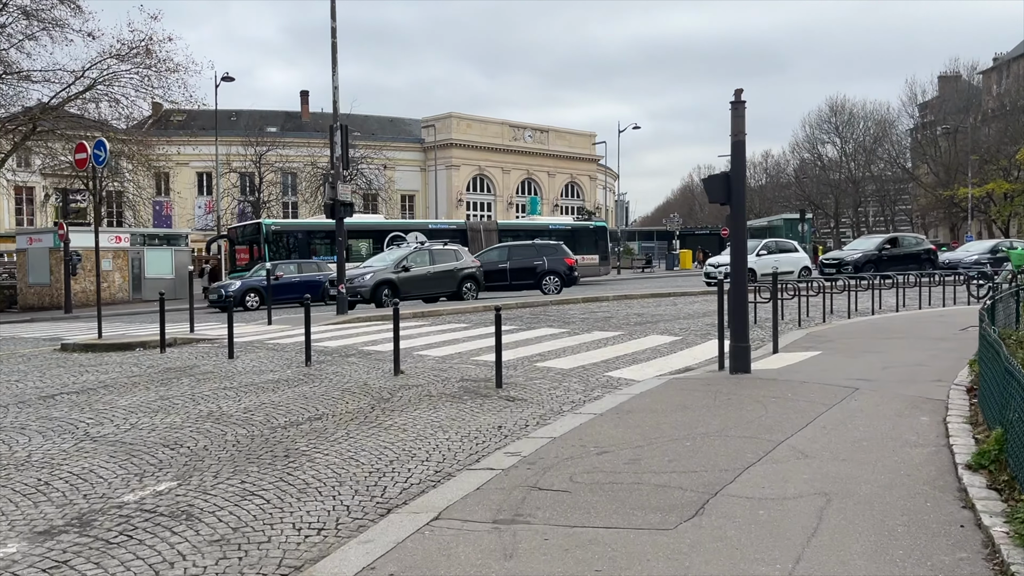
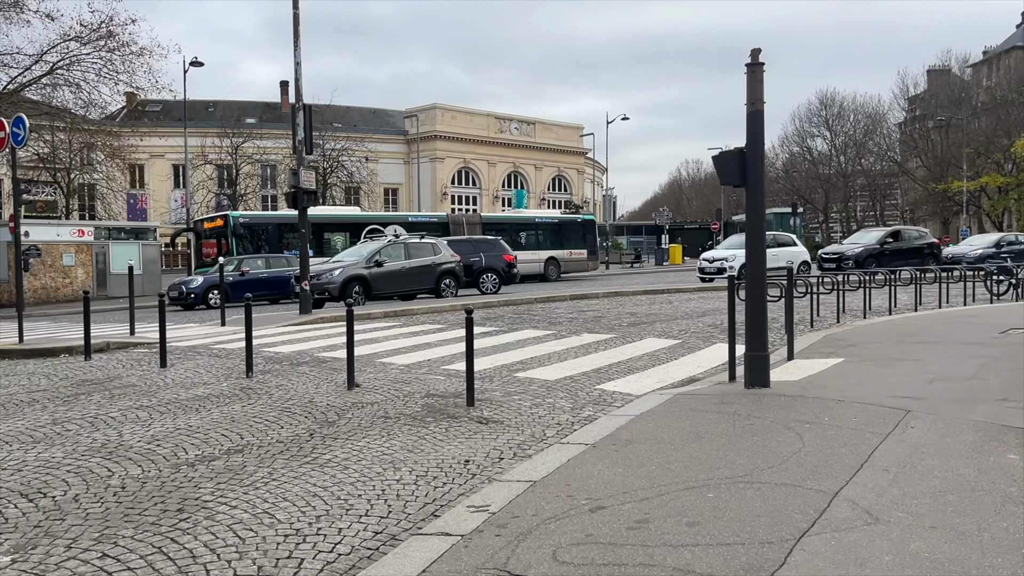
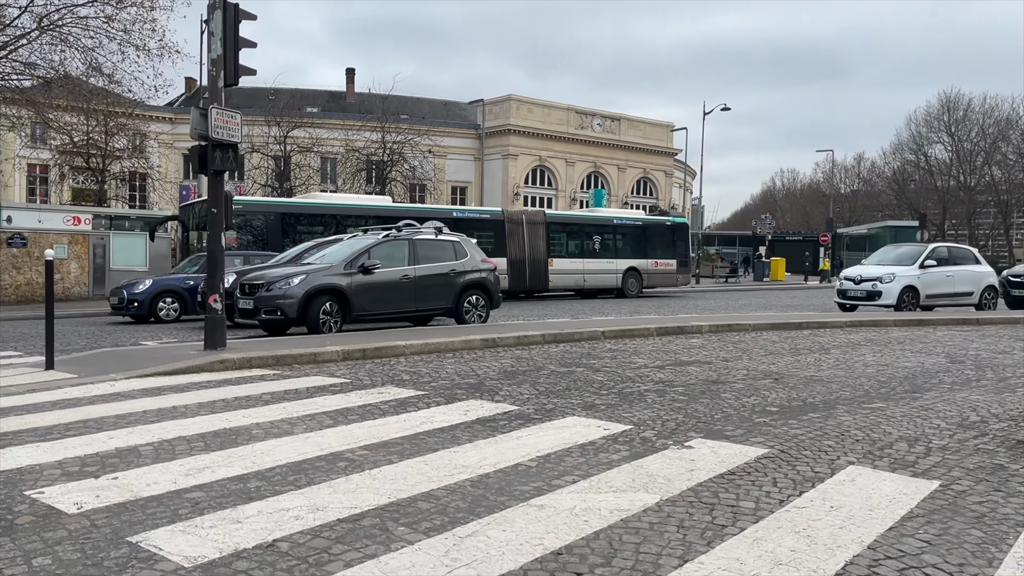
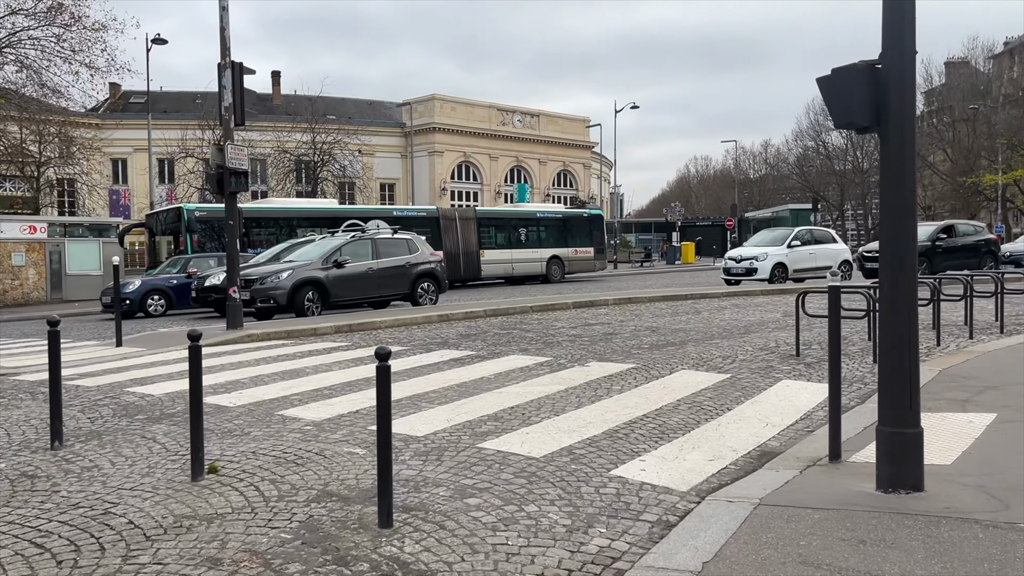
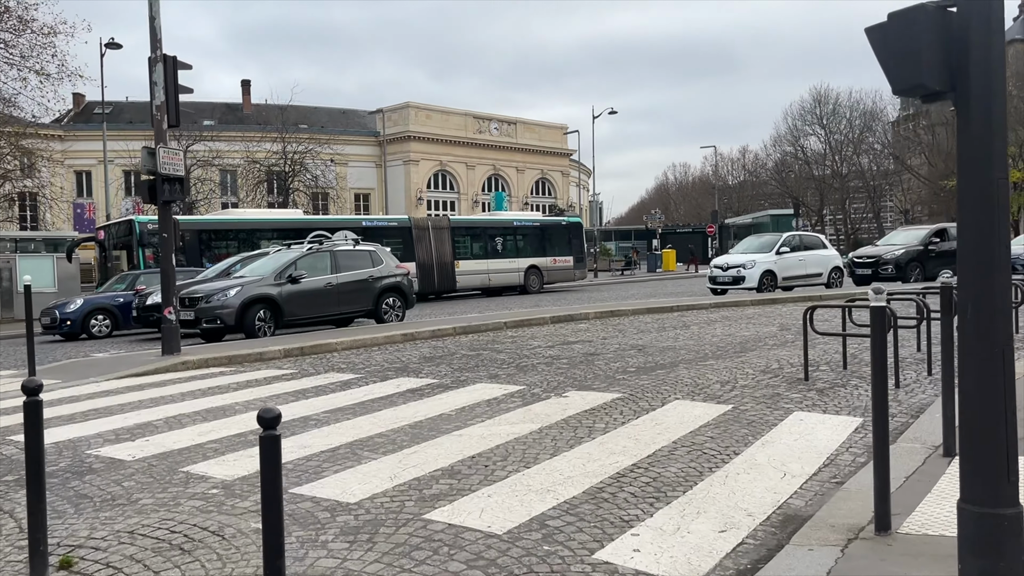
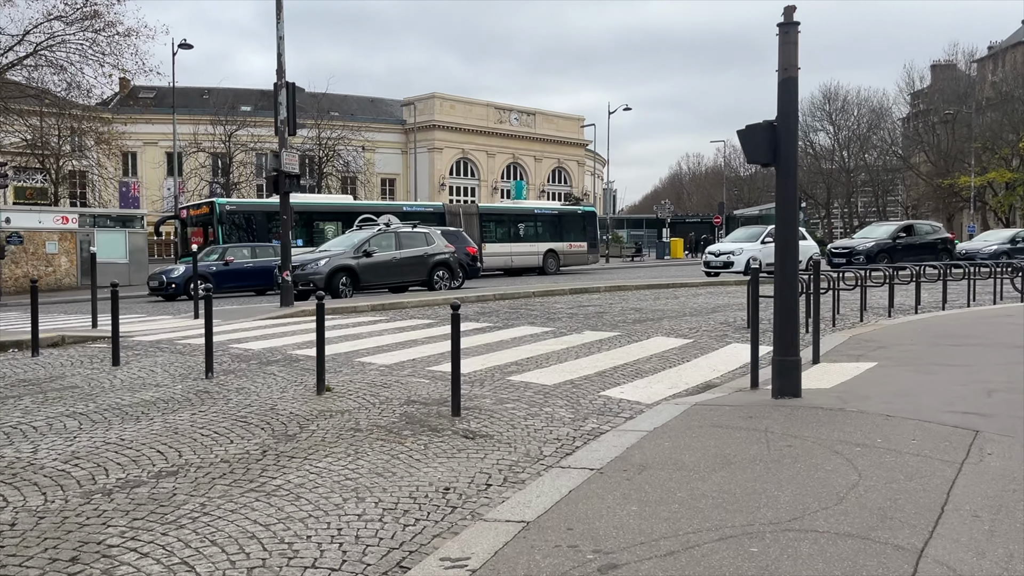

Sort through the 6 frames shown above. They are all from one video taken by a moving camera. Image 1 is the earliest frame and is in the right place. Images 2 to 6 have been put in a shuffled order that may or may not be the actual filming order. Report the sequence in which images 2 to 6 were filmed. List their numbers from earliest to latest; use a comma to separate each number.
2, 6, 4, 5, 3
